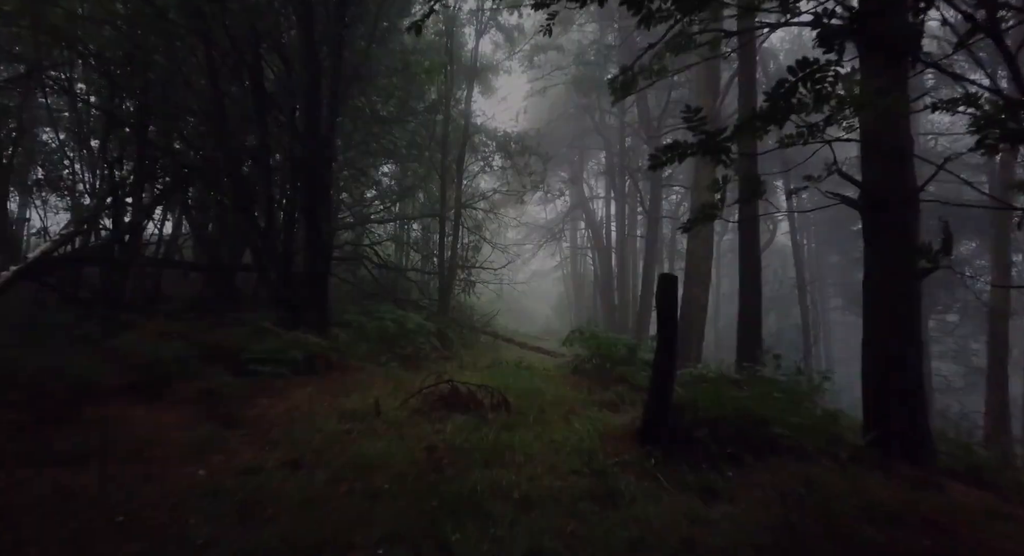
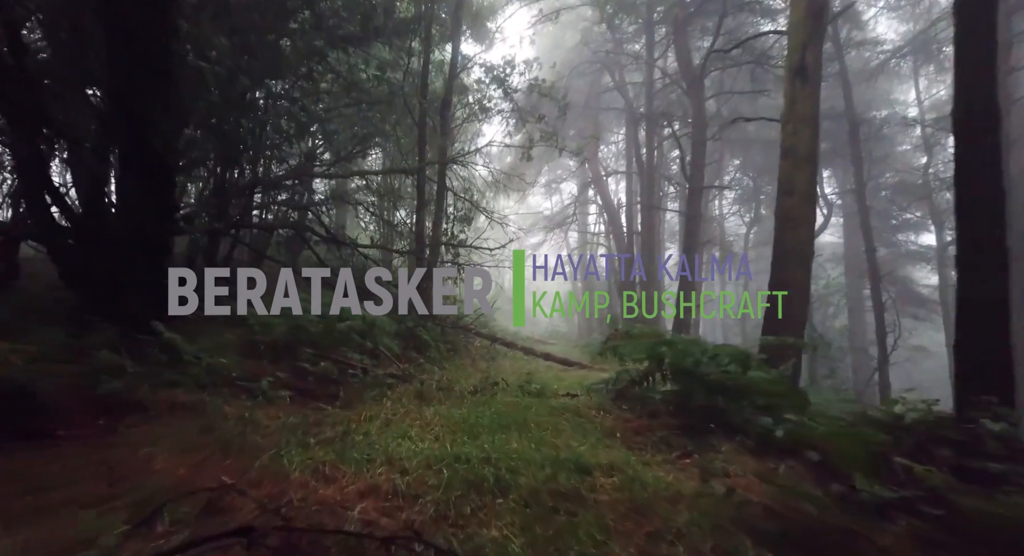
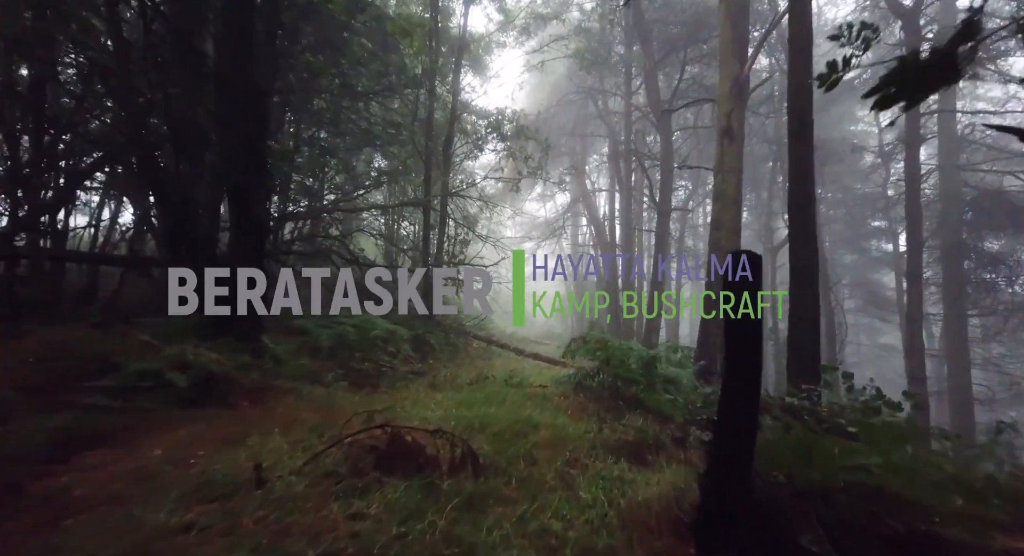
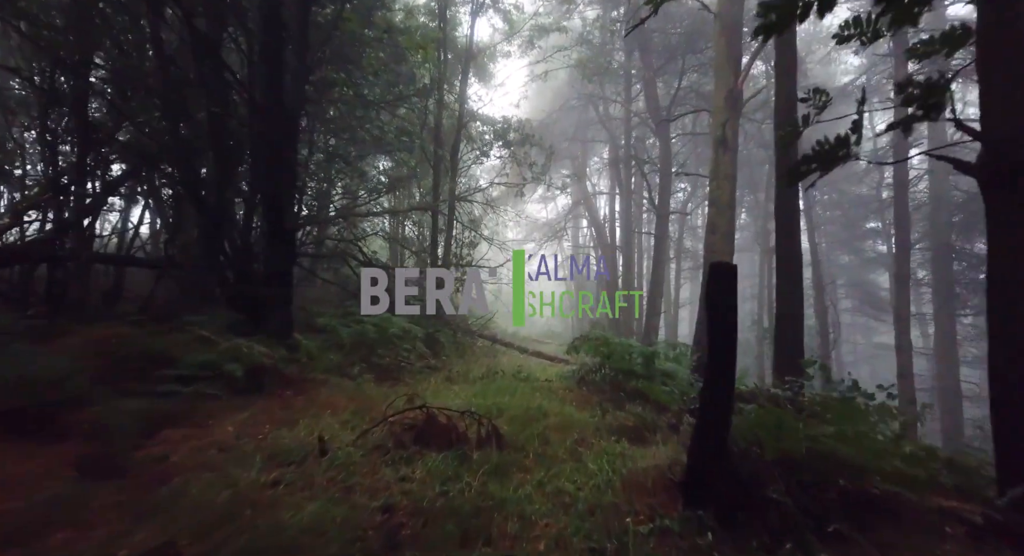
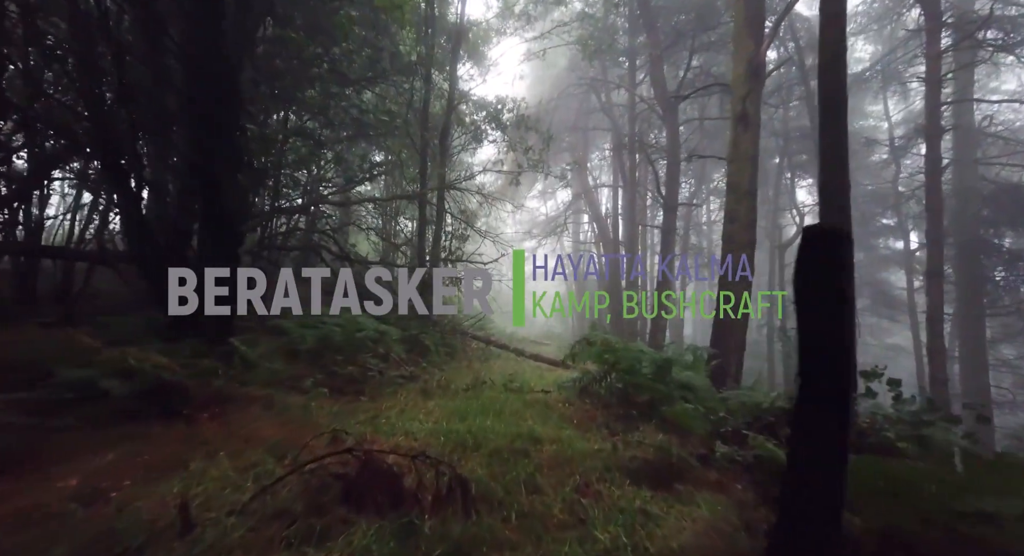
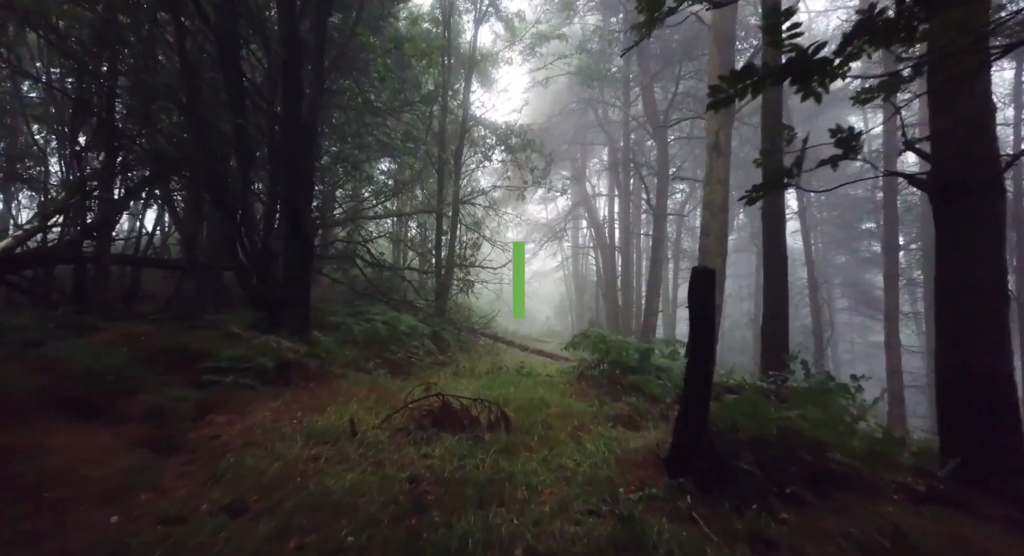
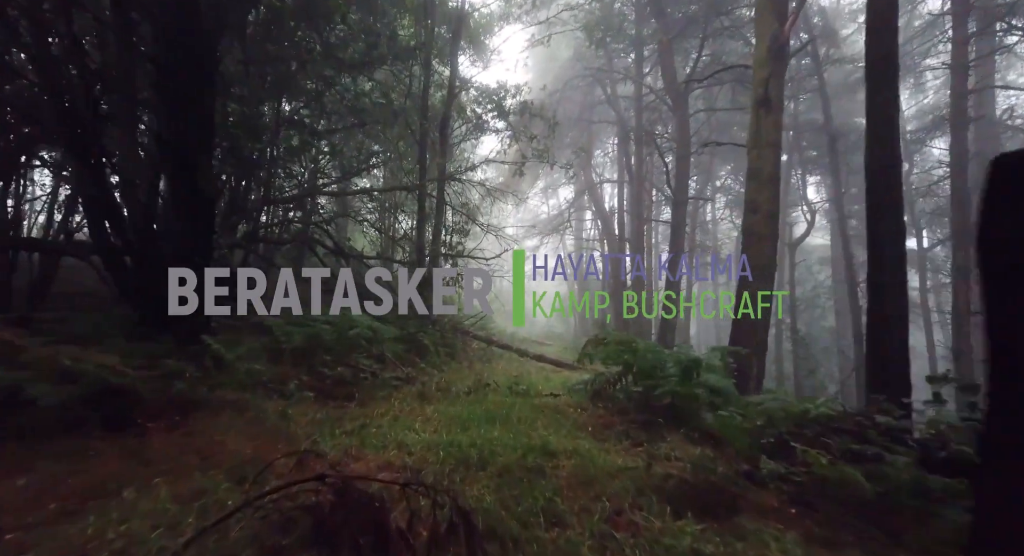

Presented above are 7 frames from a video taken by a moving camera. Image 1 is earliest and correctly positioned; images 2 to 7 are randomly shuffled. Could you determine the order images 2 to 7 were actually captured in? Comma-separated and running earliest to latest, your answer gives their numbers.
6, 4, 3, 5, 7, 2
